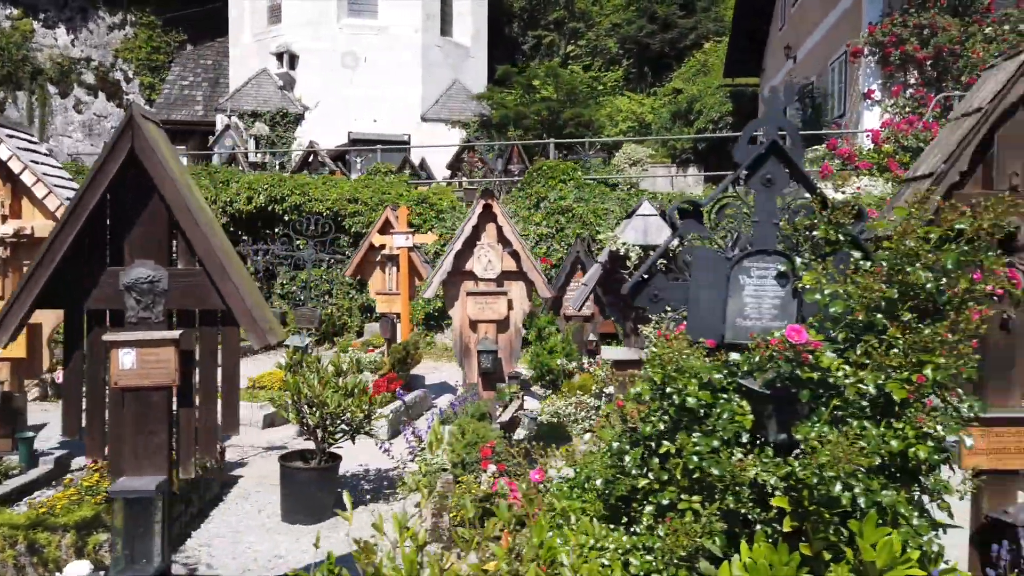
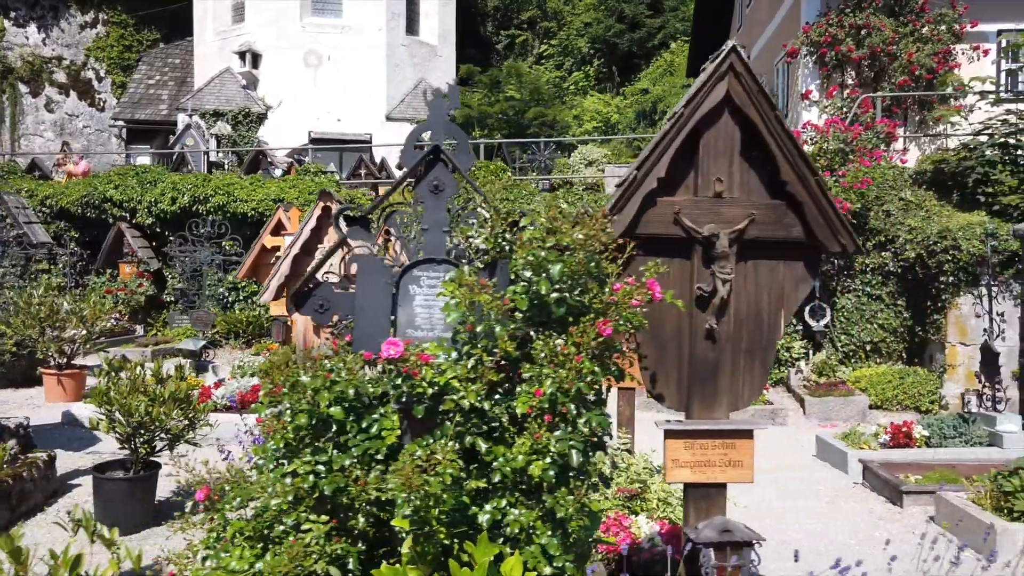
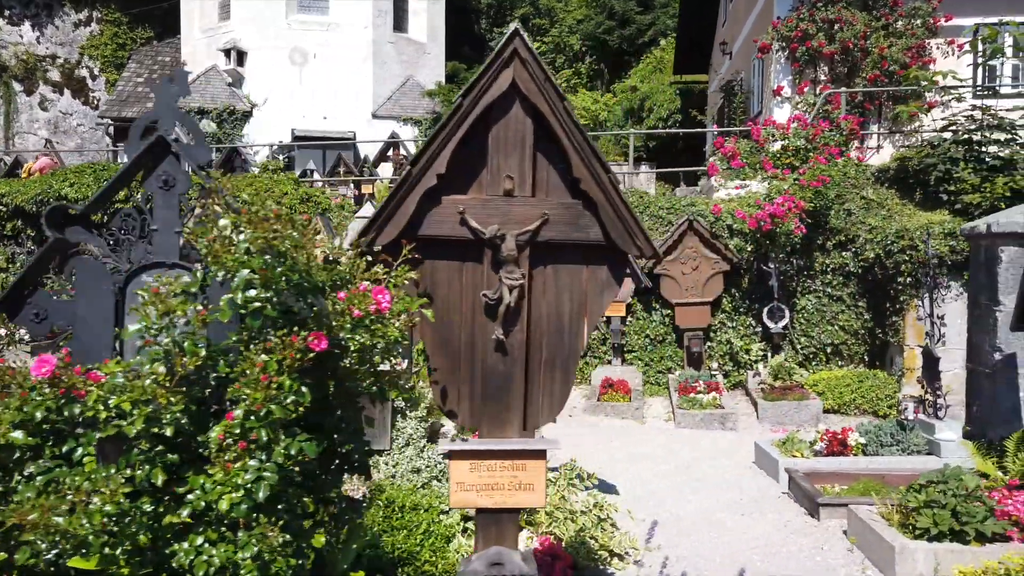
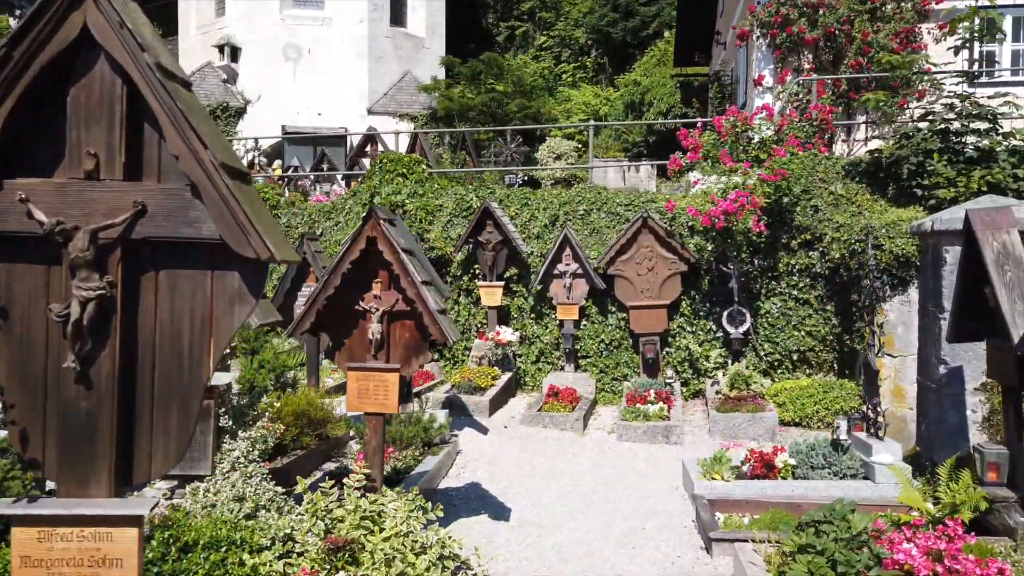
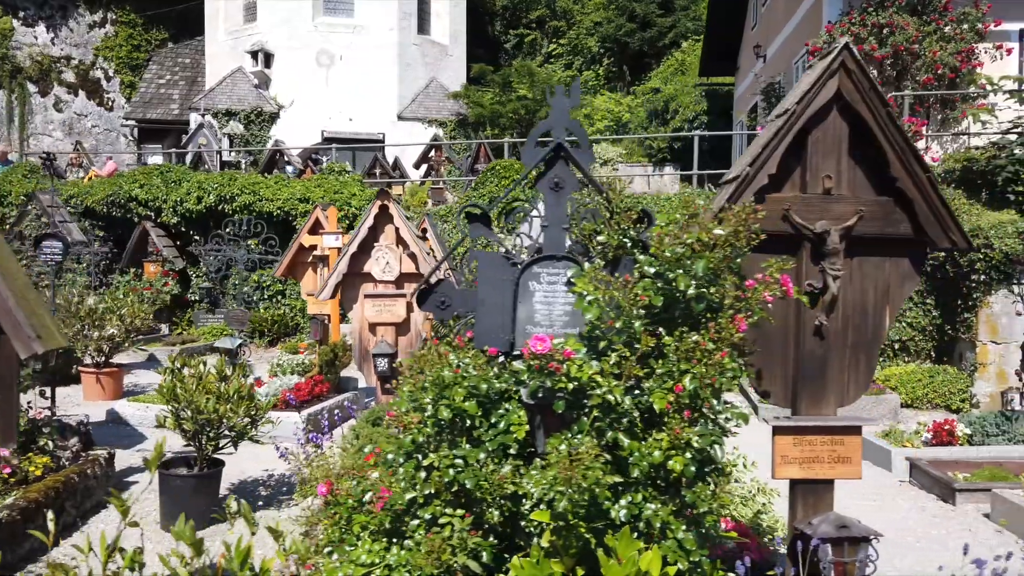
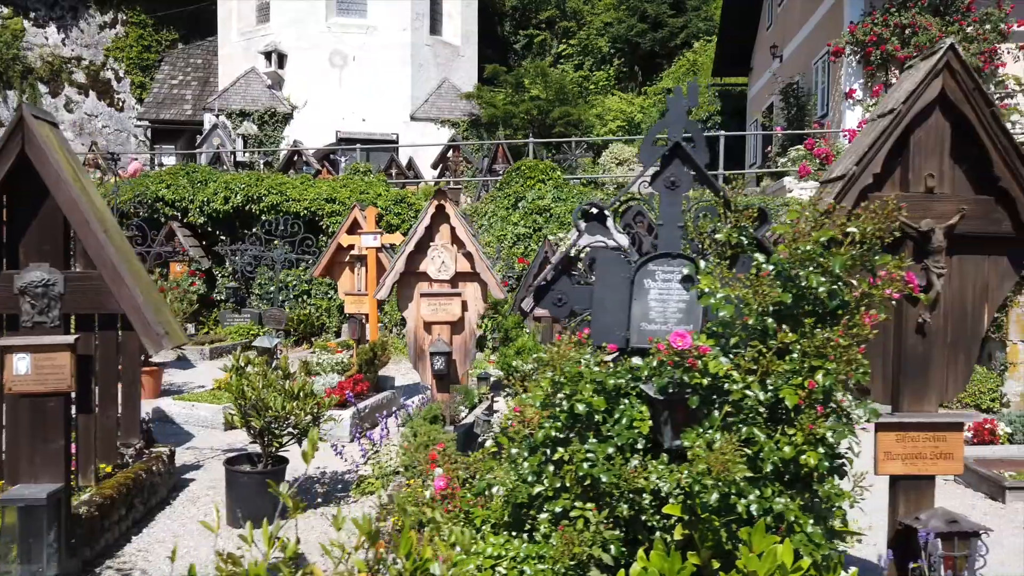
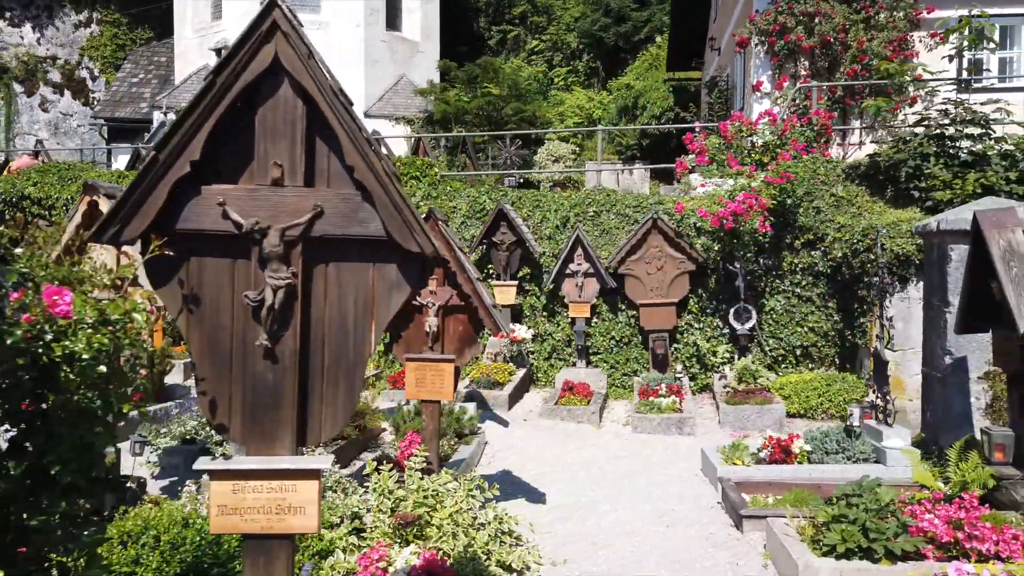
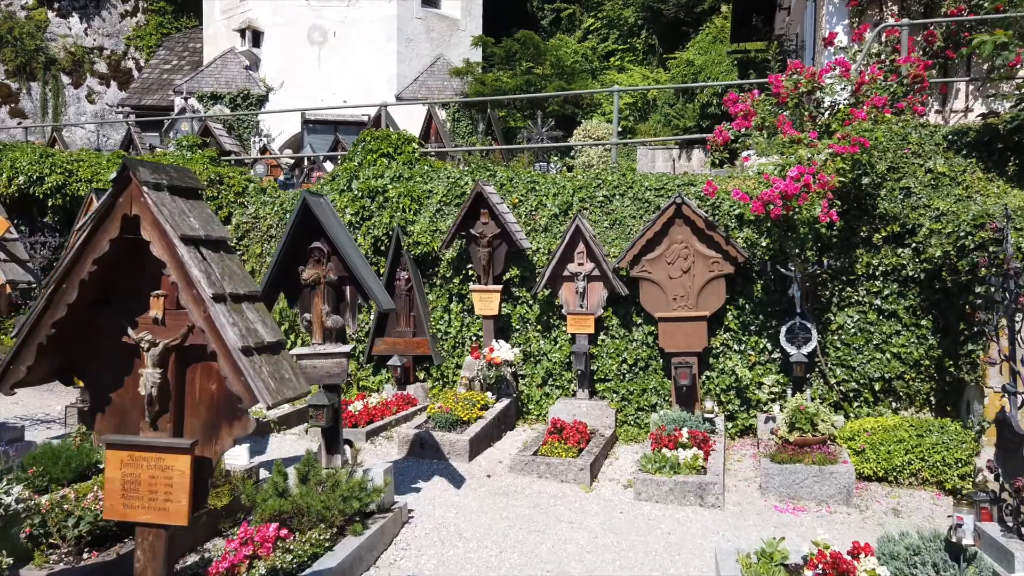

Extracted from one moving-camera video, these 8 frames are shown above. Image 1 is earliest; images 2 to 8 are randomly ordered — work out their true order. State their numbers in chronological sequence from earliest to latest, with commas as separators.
6, 5, 2, 3, 7, 4, 8
